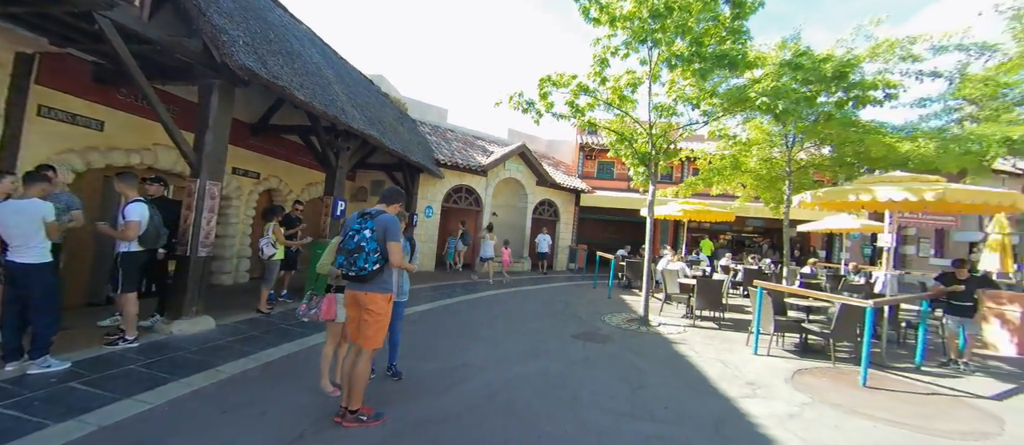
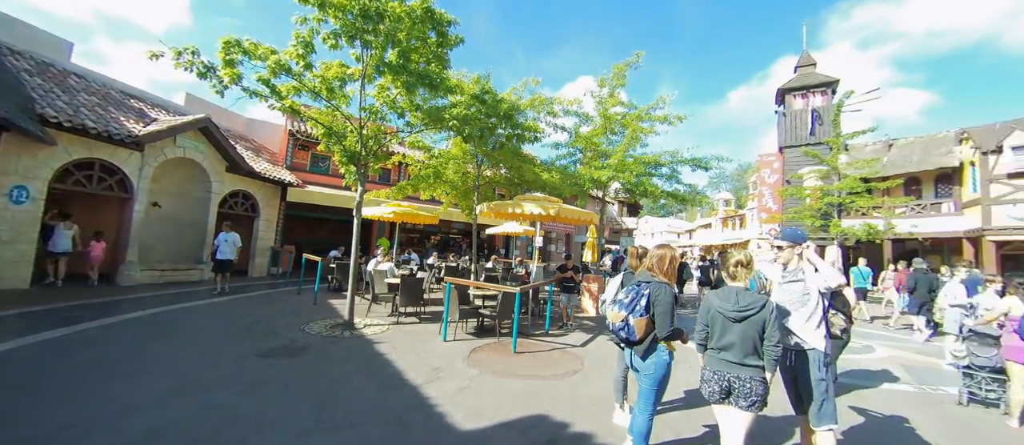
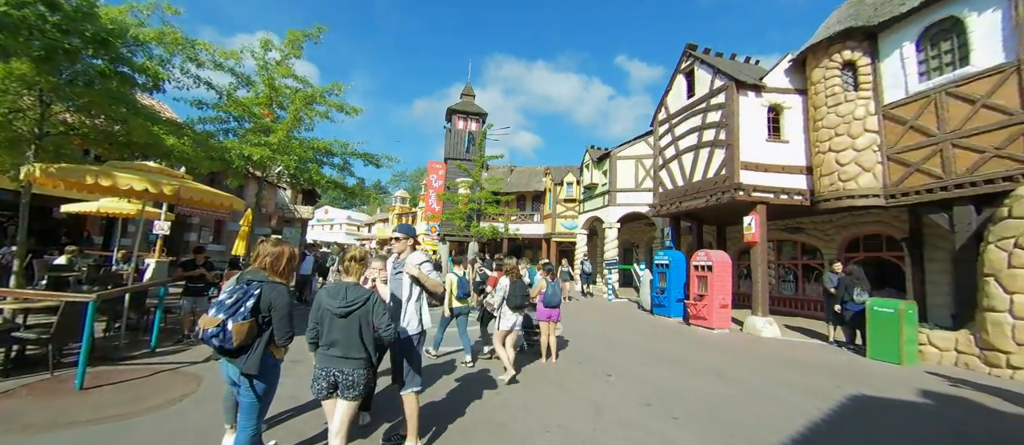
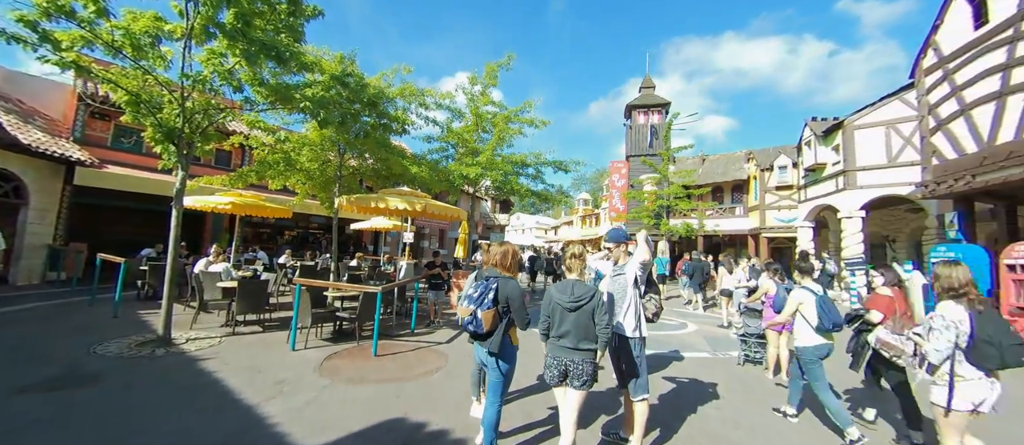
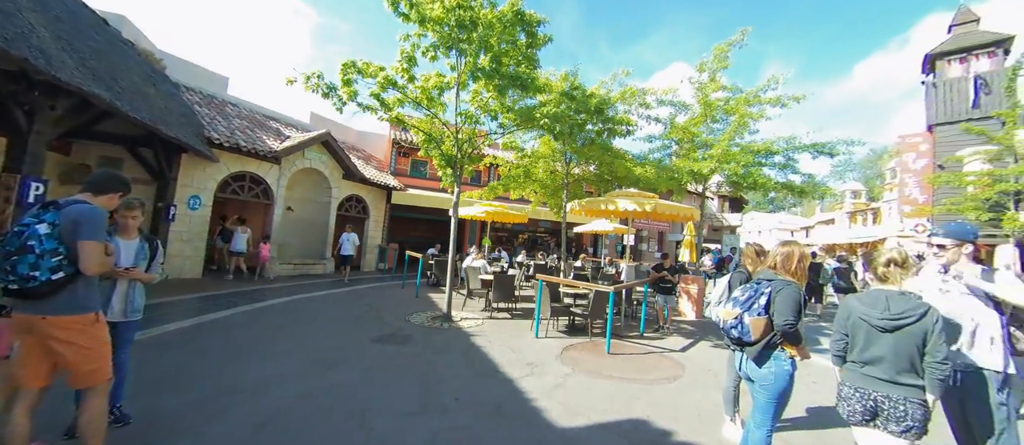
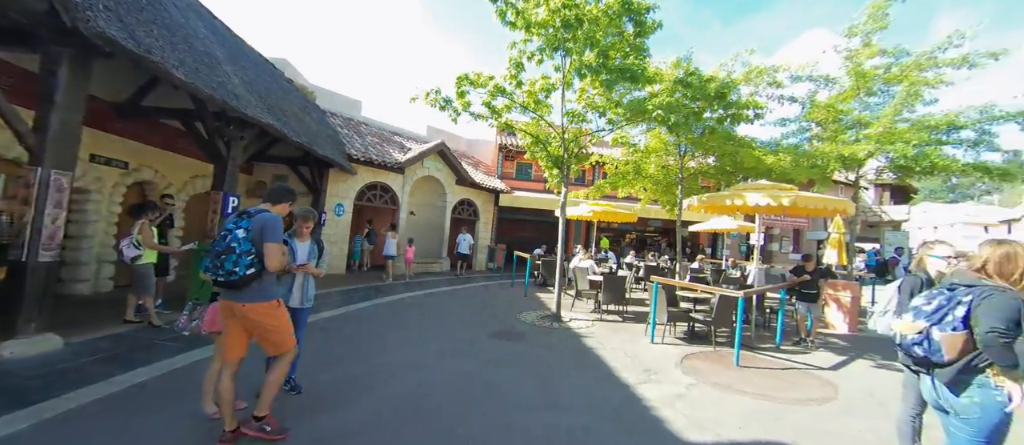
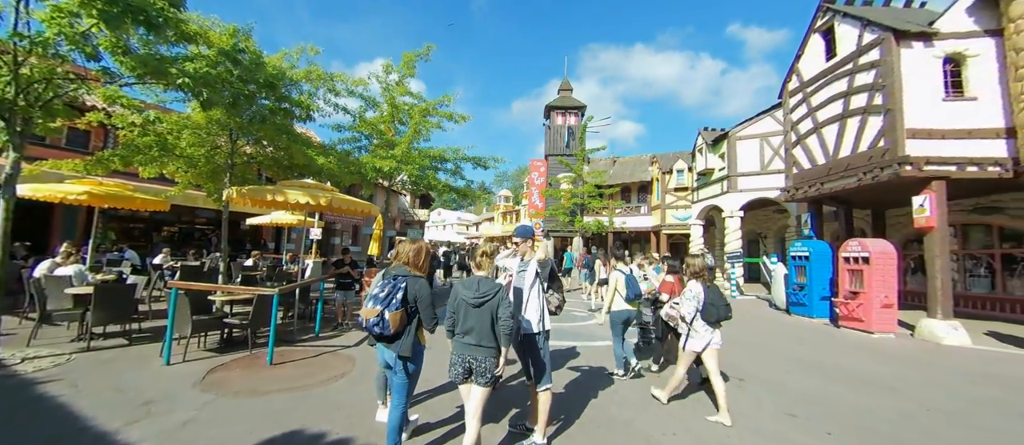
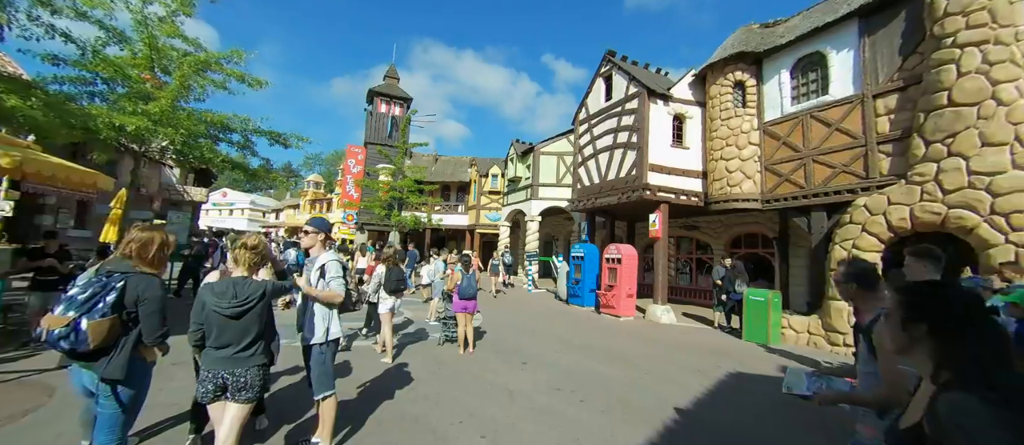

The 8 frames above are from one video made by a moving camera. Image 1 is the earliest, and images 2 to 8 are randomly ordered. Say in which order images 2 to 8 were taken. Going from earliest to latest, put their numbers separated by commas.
6, 5, 2, 4, 7, 3, 8
